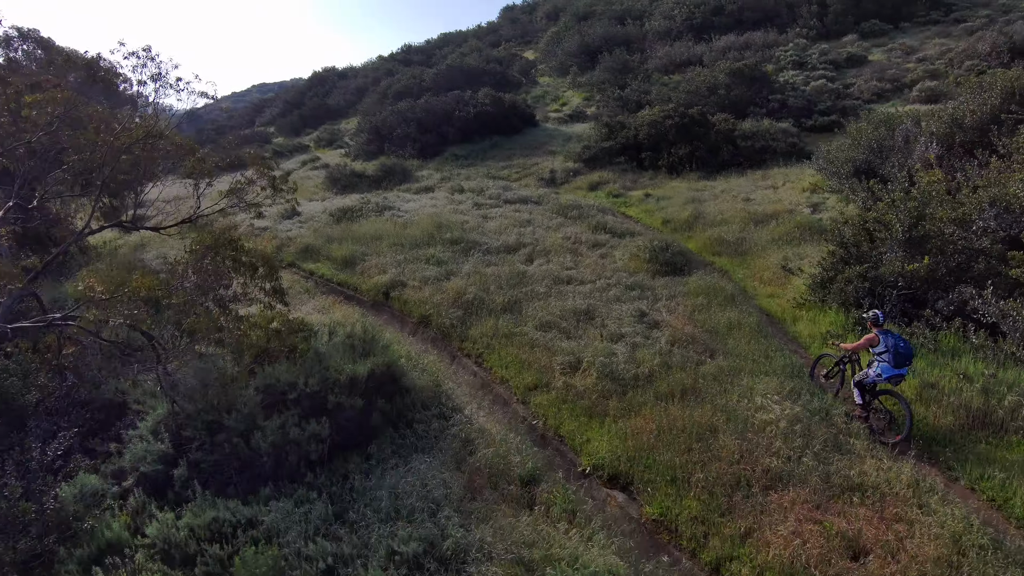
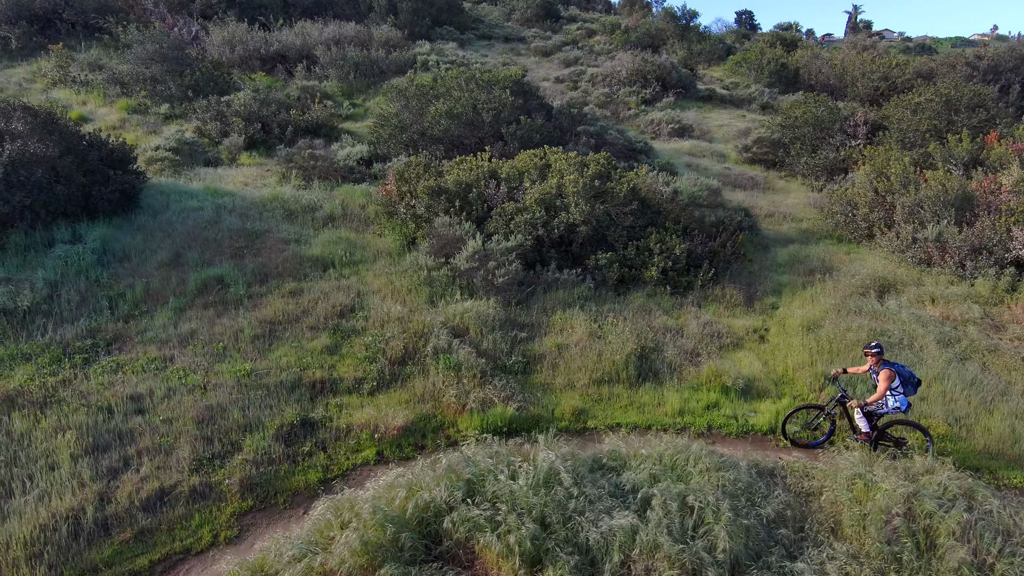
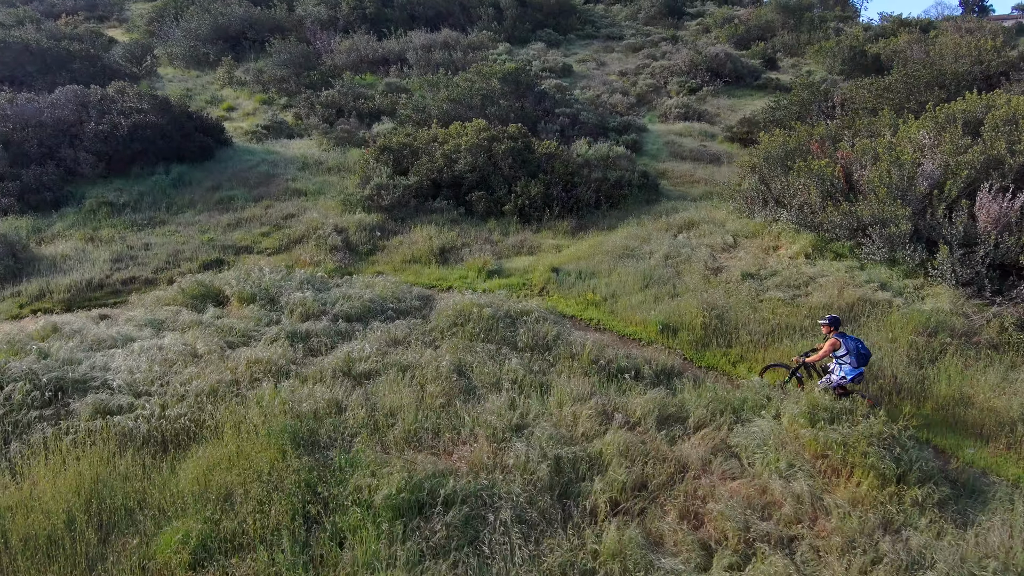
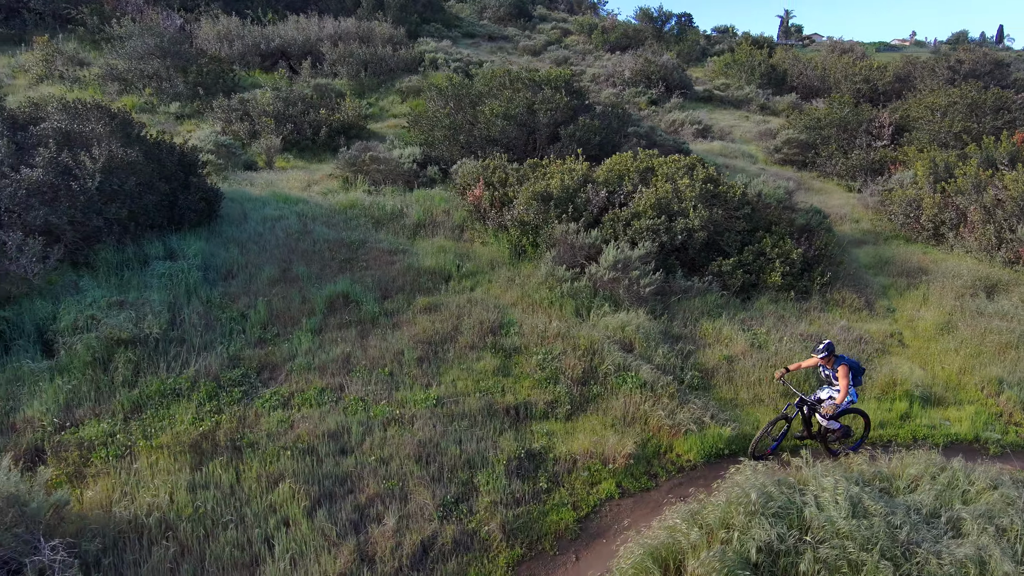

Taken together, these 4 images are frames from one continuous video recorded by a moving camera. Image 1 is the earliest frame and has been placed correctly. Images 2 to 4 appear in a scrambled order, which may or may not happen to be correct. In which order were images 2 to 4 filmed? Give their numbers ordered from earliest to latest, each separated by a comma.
3, 2, 4
